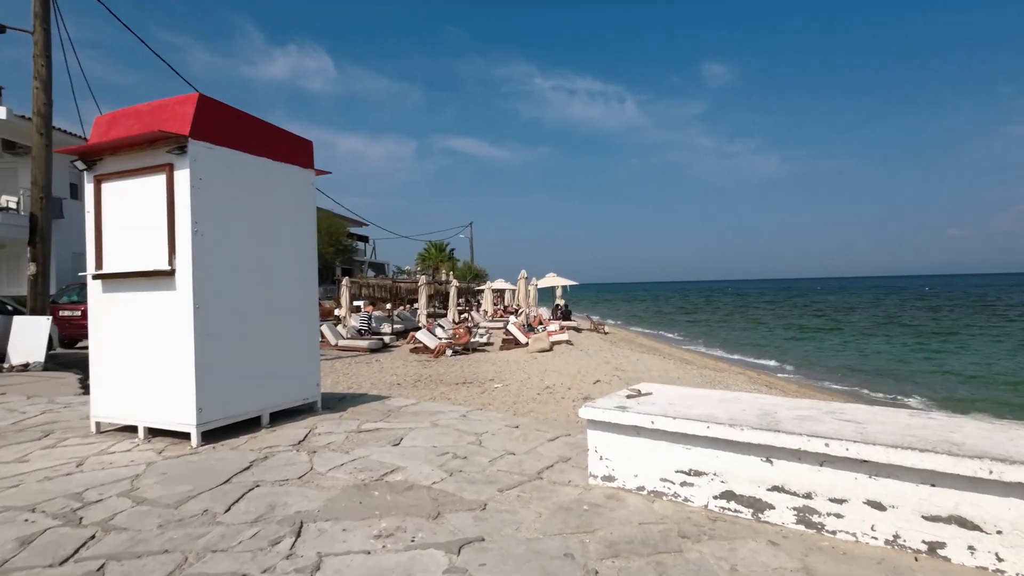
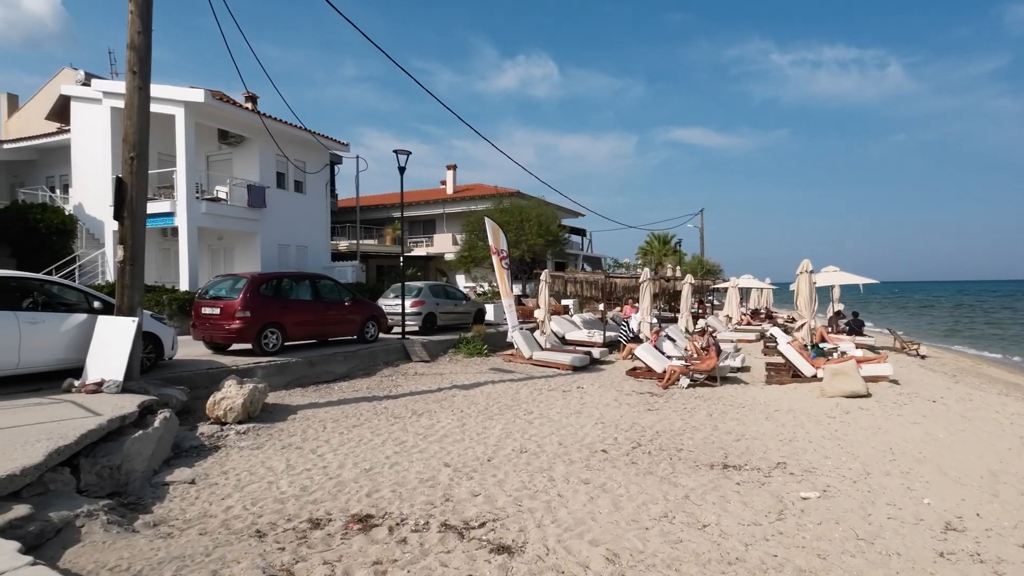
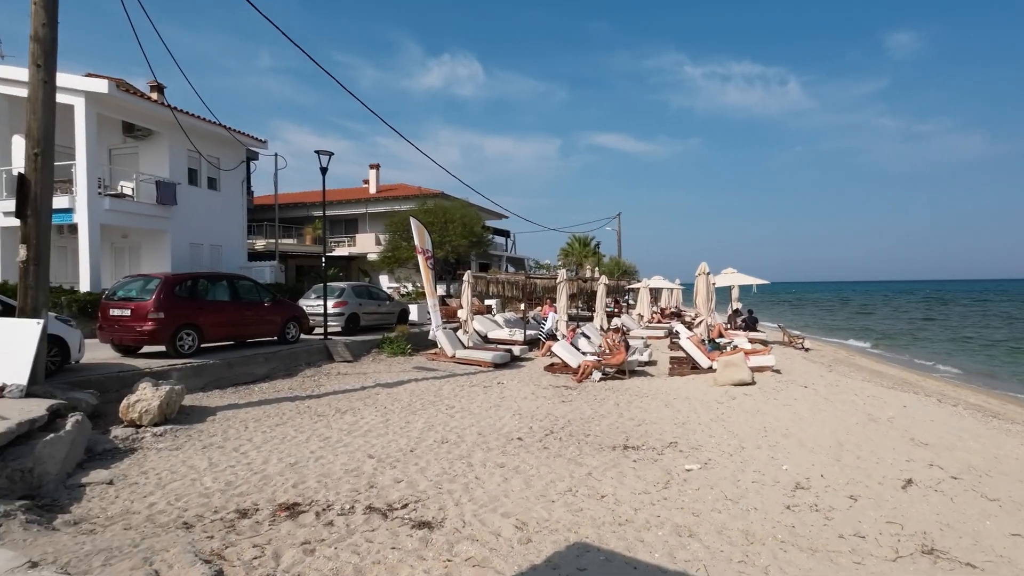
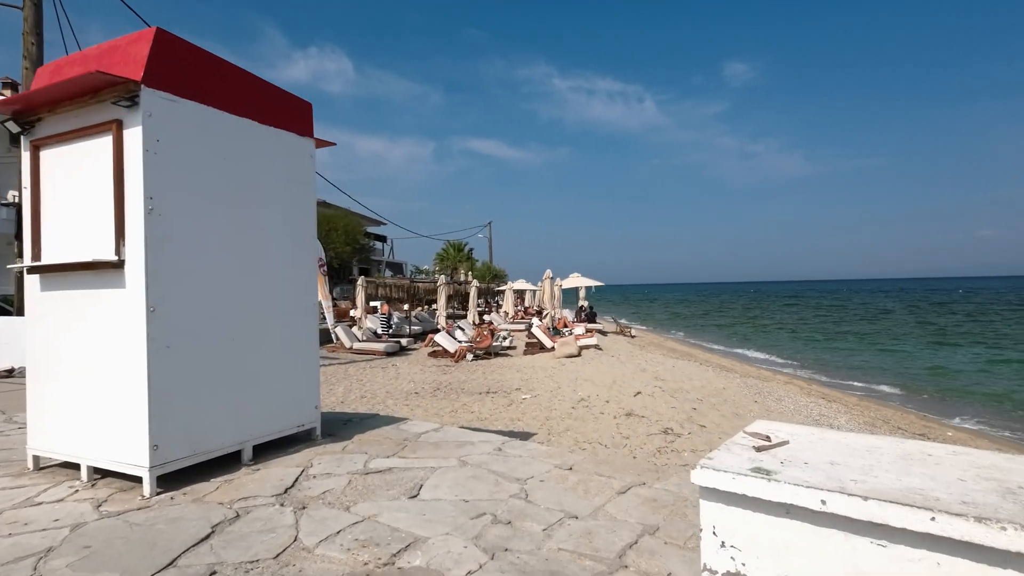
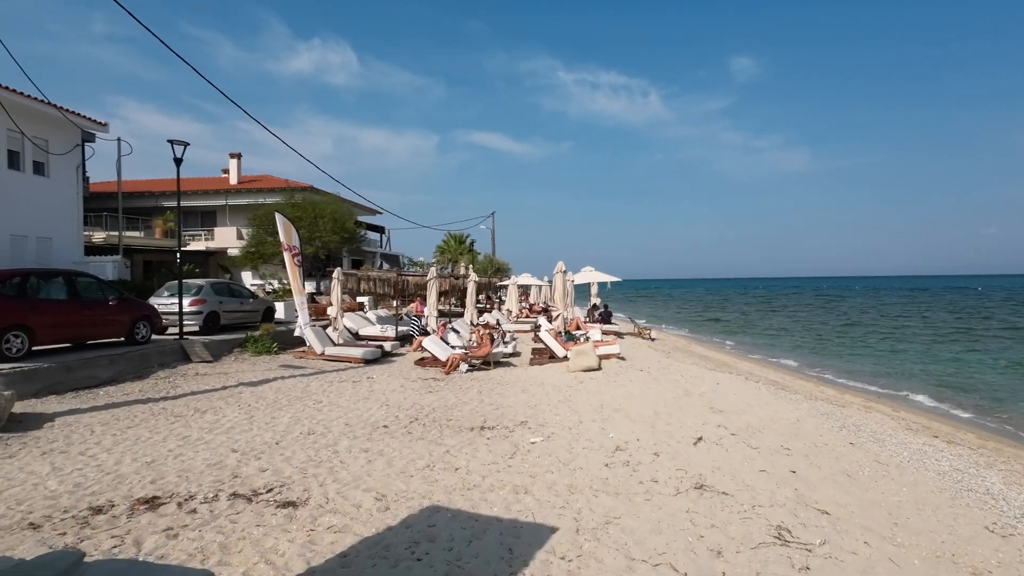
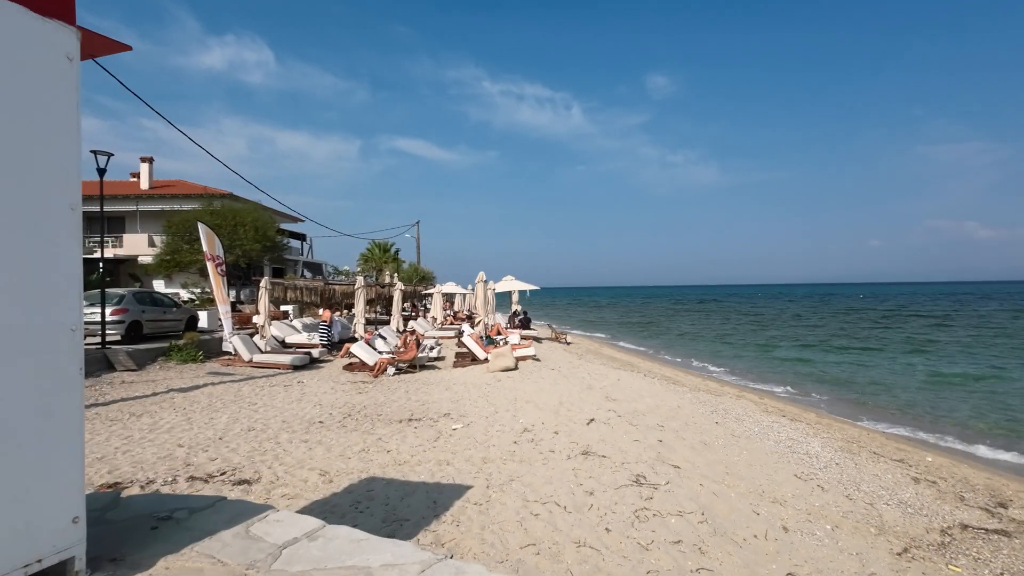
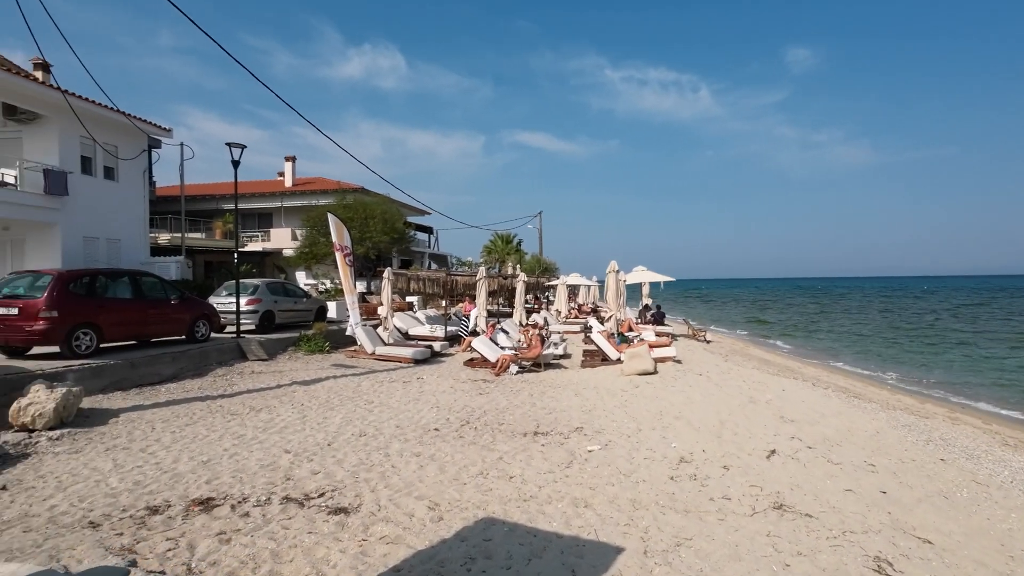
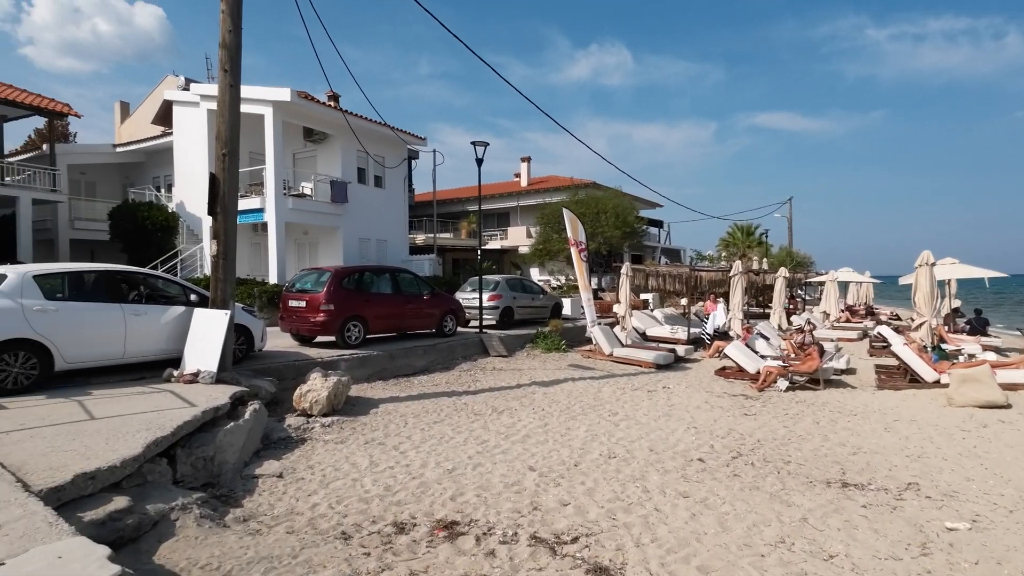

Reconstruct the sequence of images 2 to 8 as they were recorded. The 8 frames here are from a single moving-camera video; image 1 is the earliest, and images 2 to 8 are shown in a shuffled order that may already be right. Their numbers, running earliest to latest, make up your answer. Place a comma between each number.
4, 6, 5, 7, 3, 2, 8
